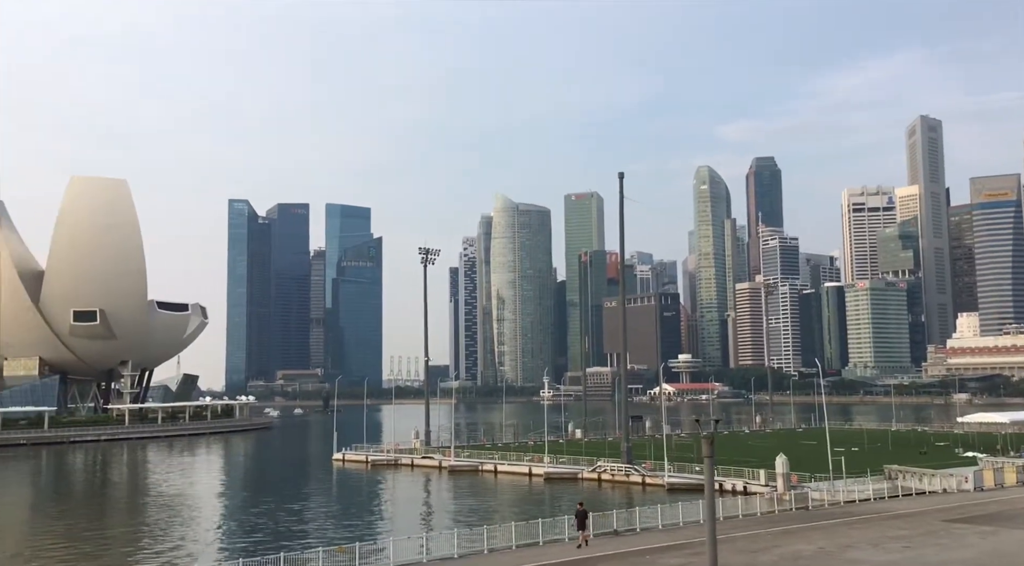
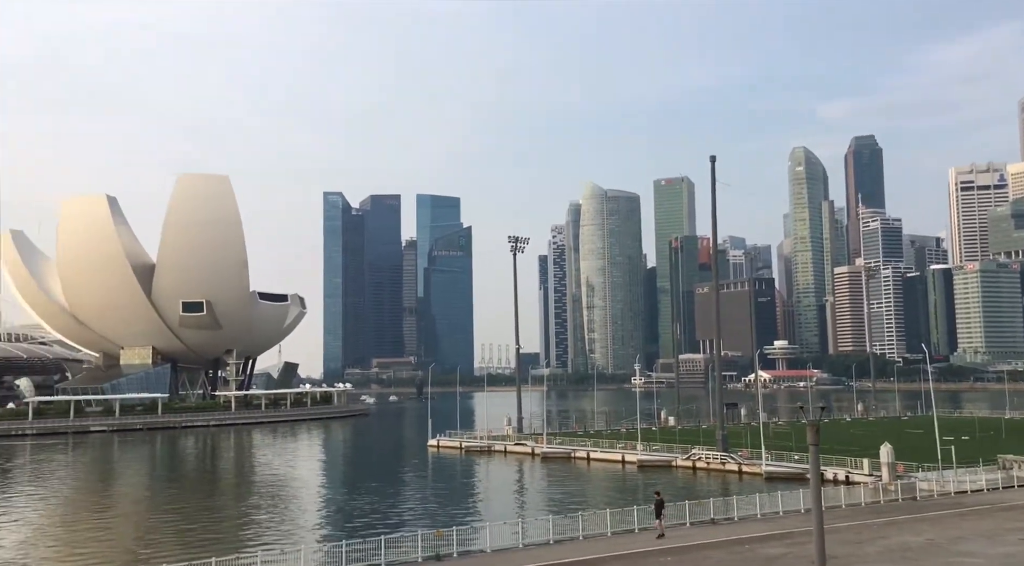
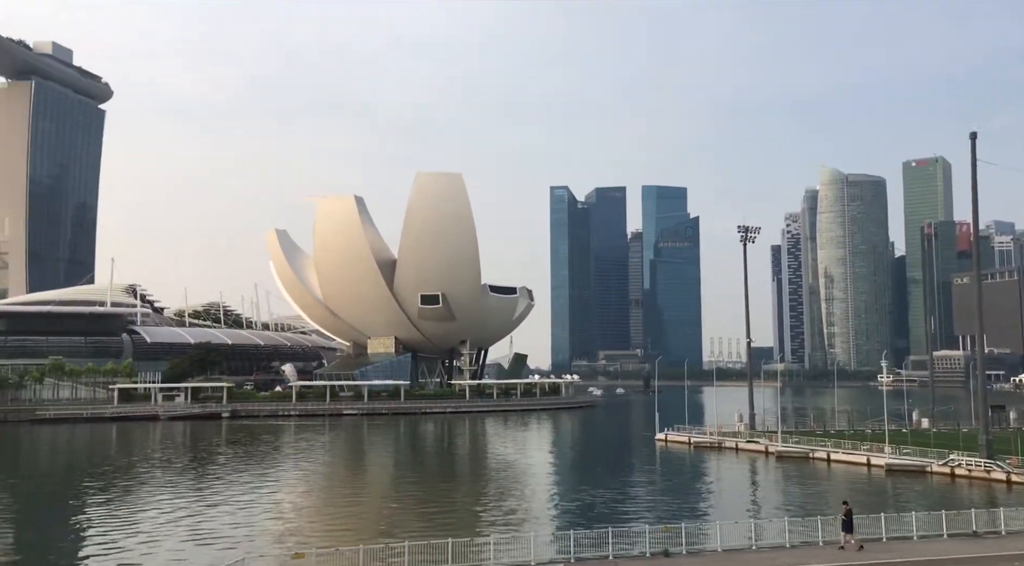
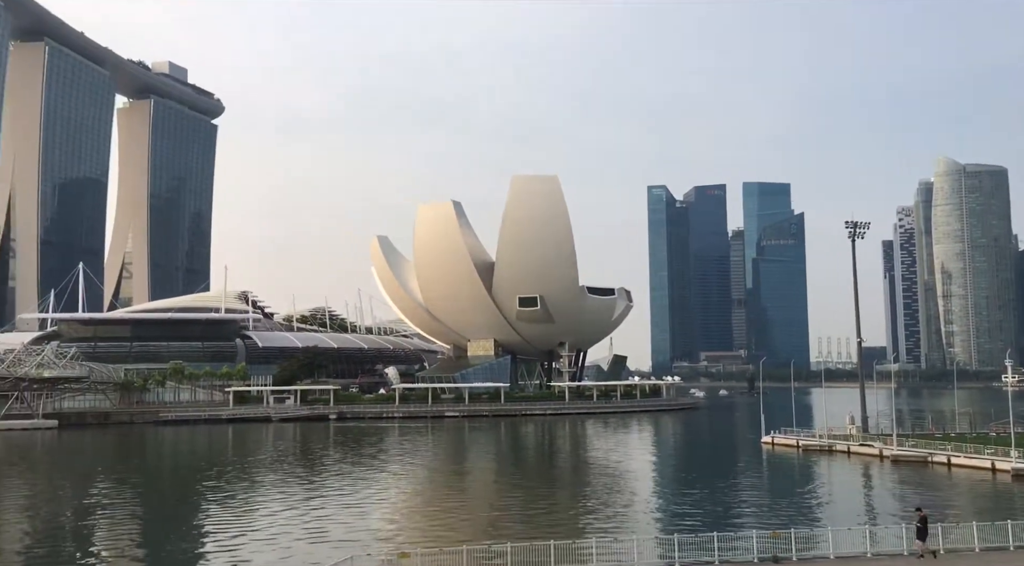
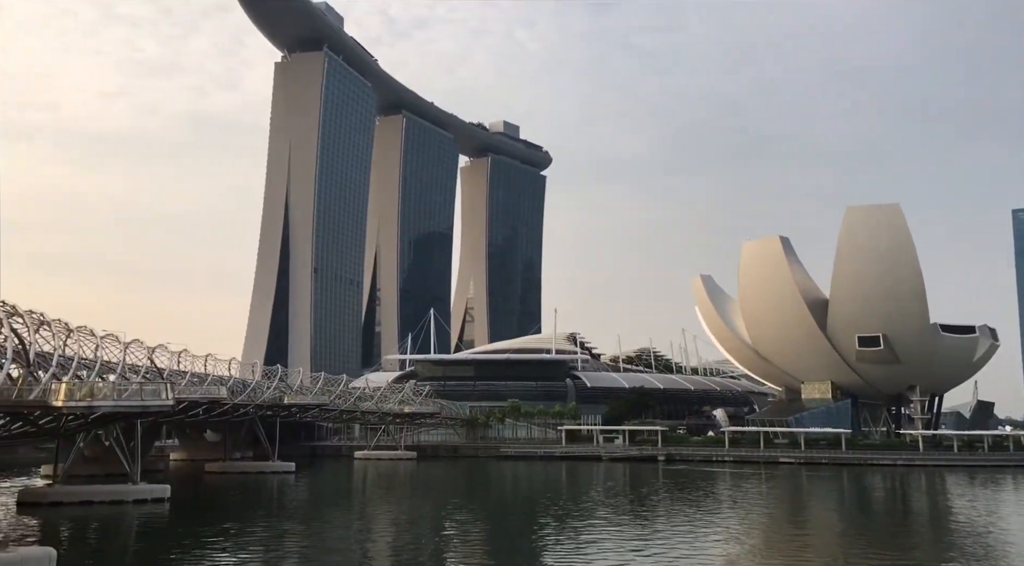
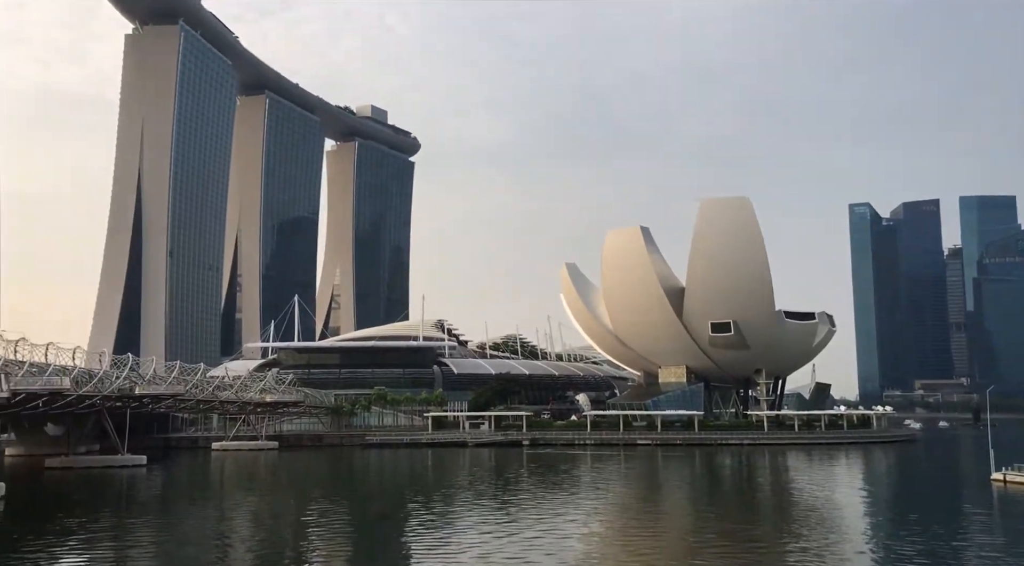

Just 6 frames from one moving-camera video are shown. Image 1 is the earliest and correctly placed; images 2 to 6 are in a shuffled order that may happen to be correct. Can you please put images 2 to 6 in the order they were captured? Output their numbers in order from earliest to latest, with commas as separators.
2, 3, 4, 6, 5
